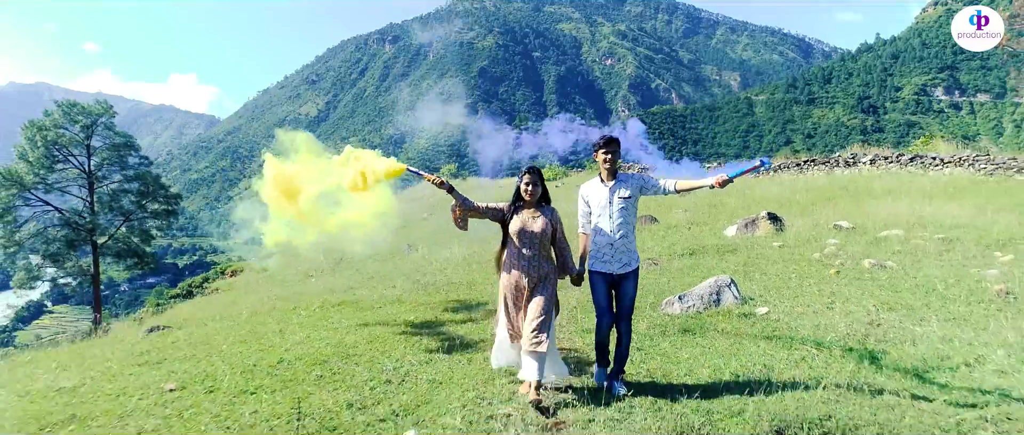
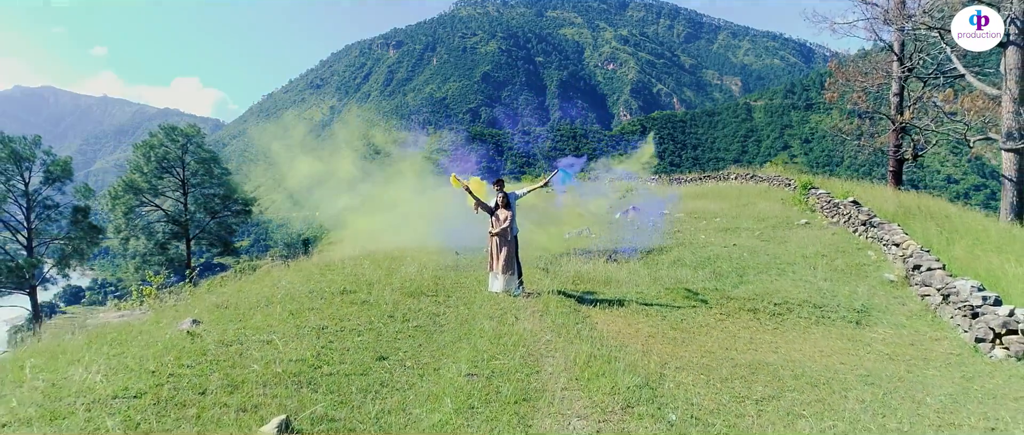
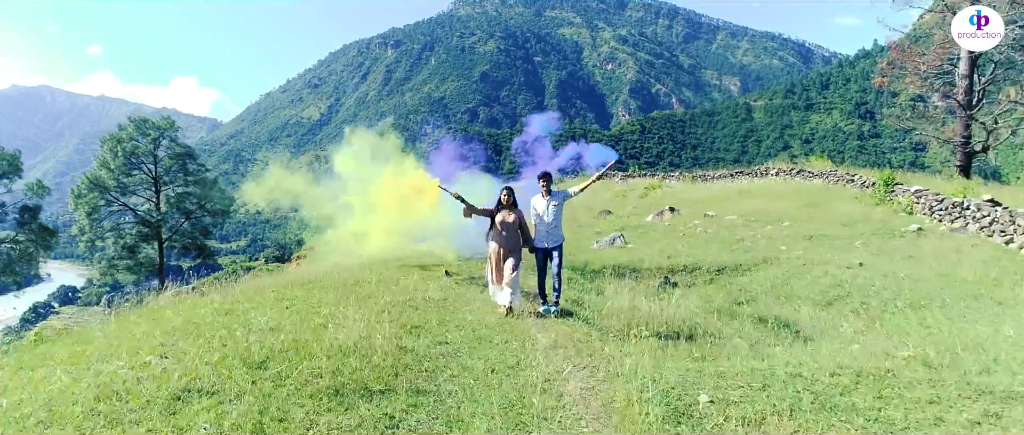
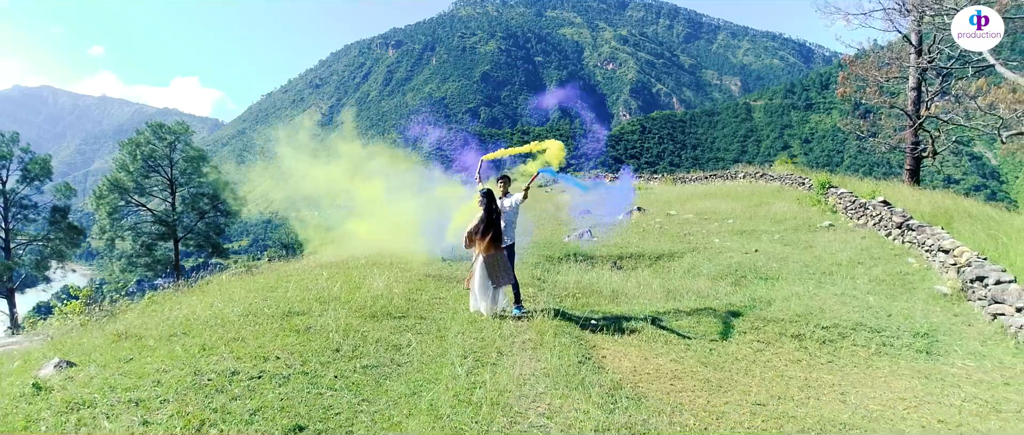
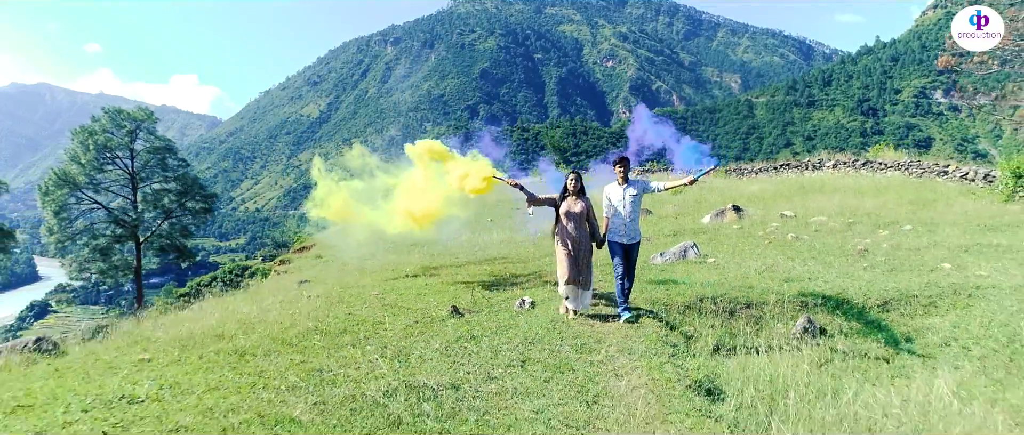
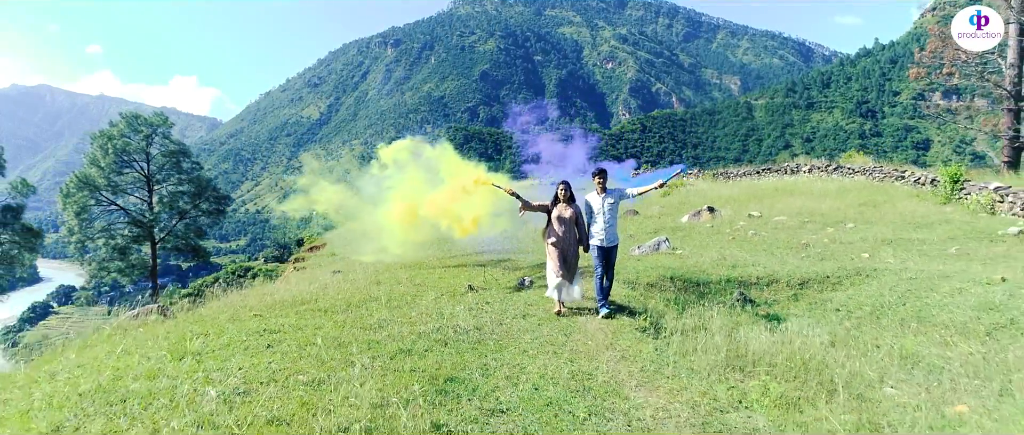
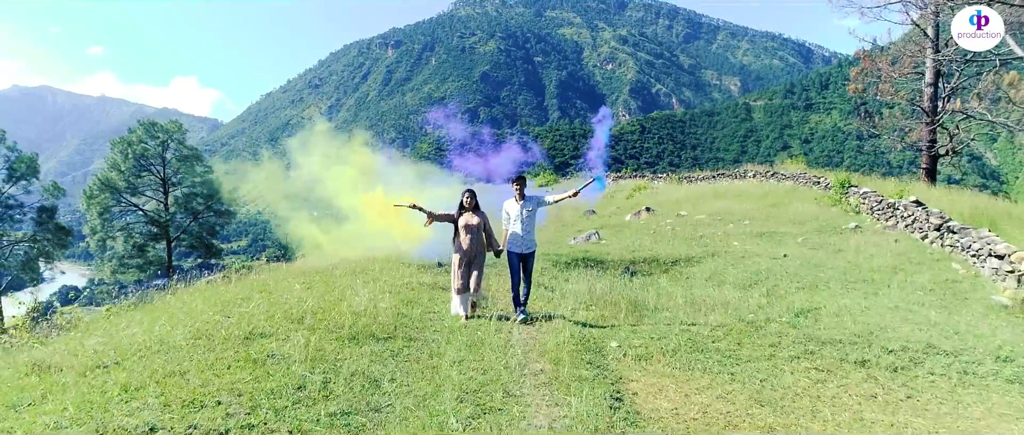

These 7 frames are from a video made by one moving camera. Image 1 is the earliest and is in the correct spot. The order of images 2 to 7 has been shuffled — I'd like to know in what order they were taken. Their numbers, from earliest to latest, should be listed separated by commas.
5, 6, 3, 7, 4, 2
